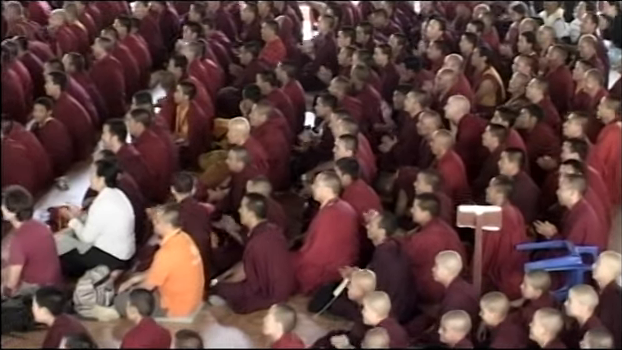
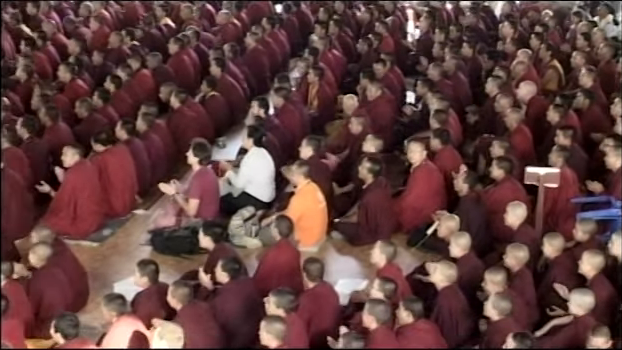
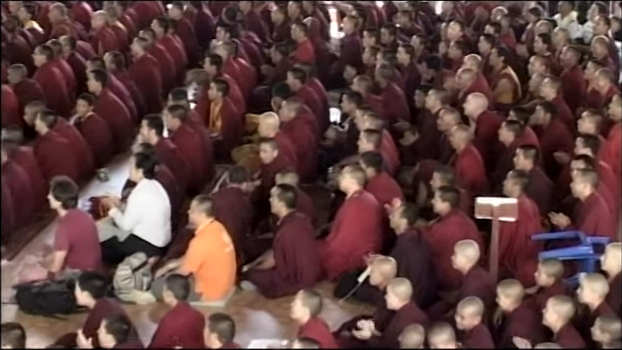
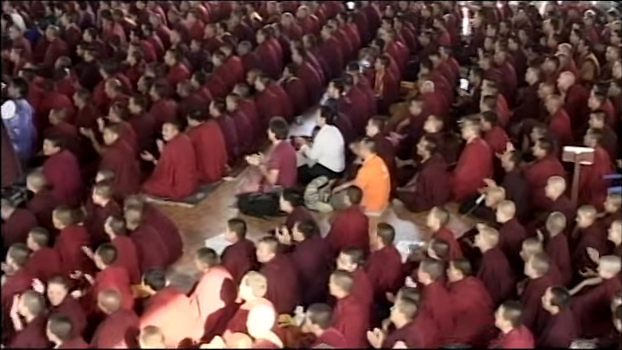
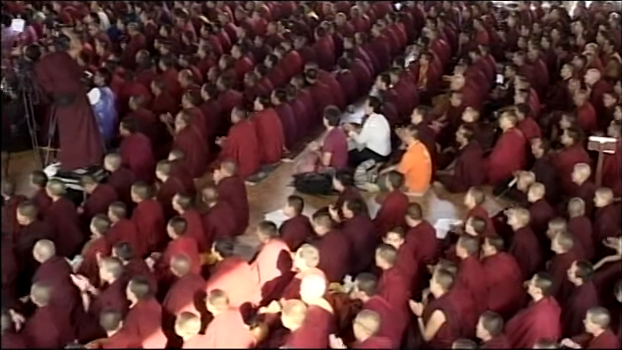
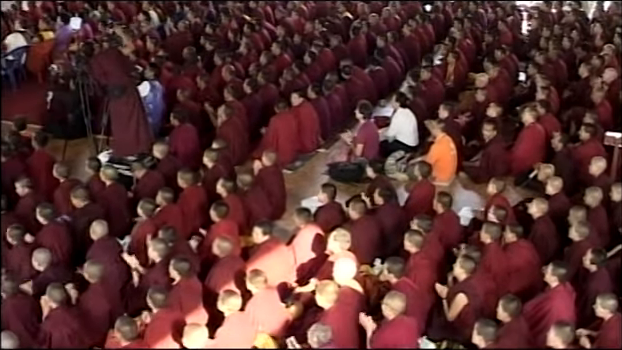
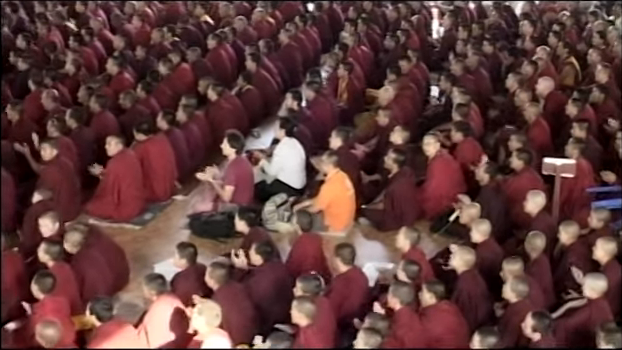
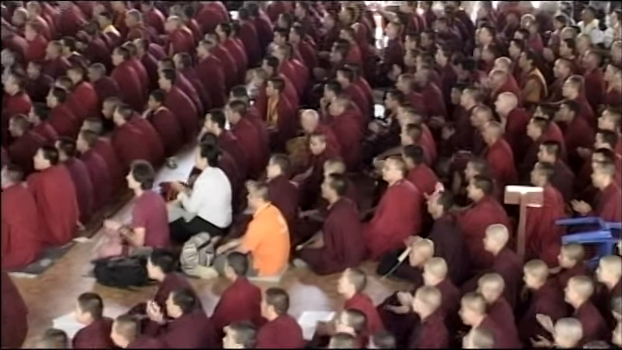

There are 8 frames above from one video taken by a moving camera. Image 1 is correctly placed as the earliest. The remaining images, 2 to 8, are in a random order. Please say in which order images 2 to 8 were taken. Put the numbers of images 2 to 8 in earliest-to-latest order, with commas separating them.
3, 8, 2, 7, 4, 5, 6
